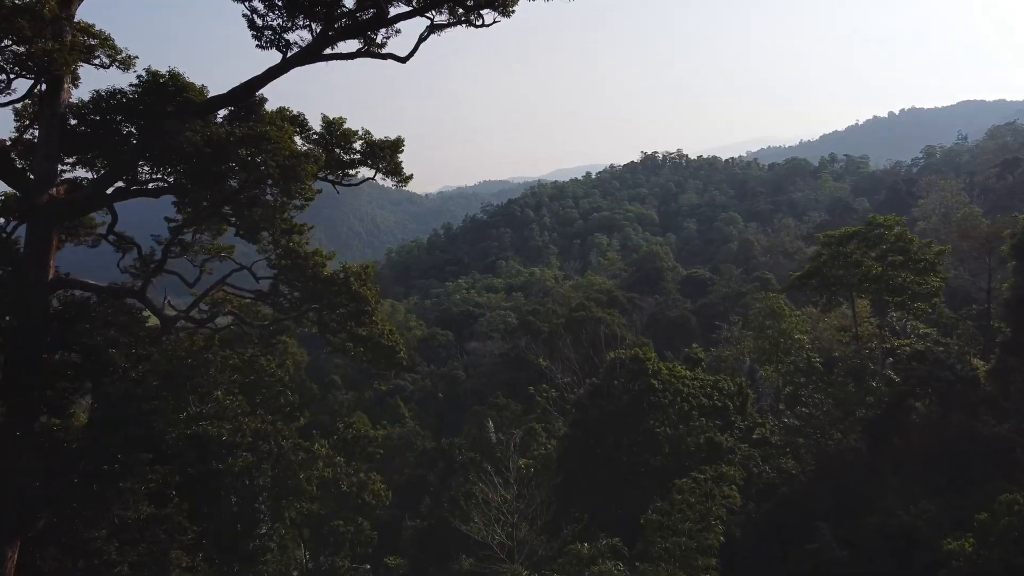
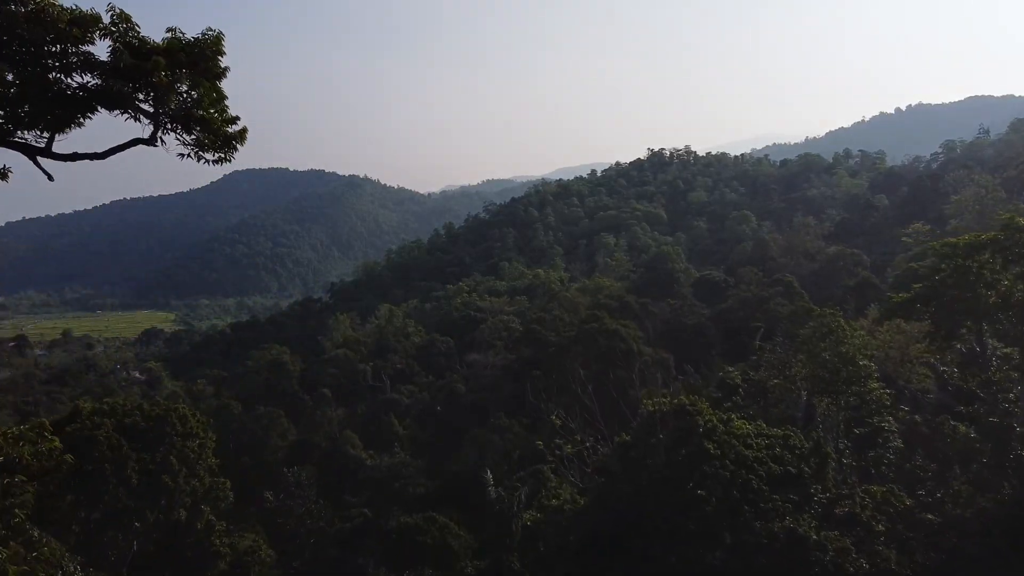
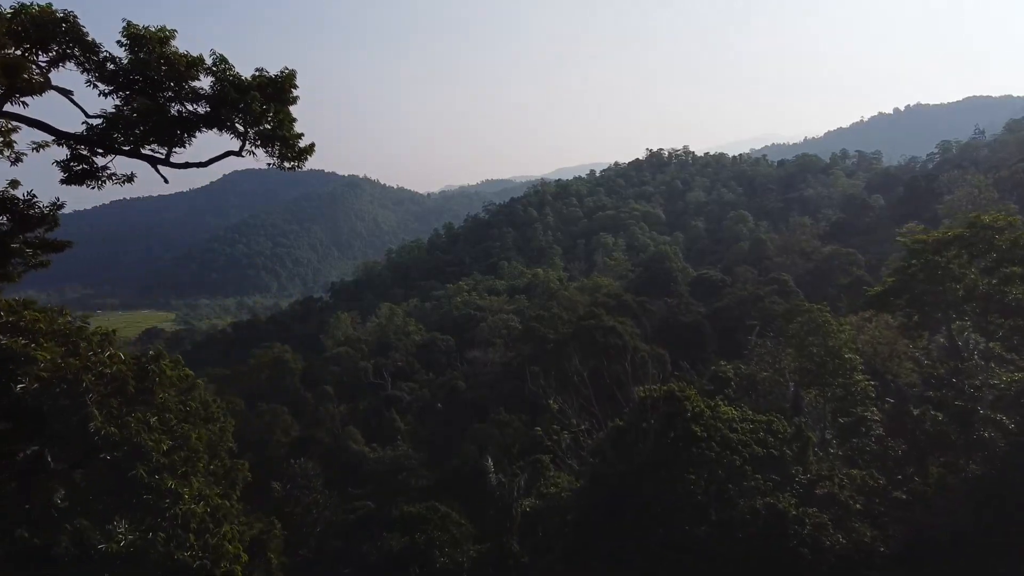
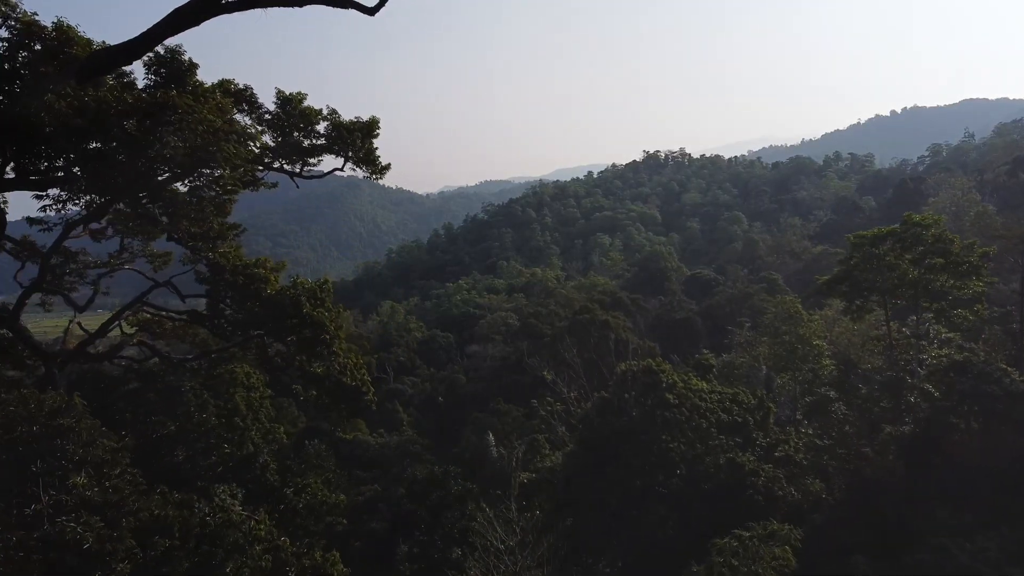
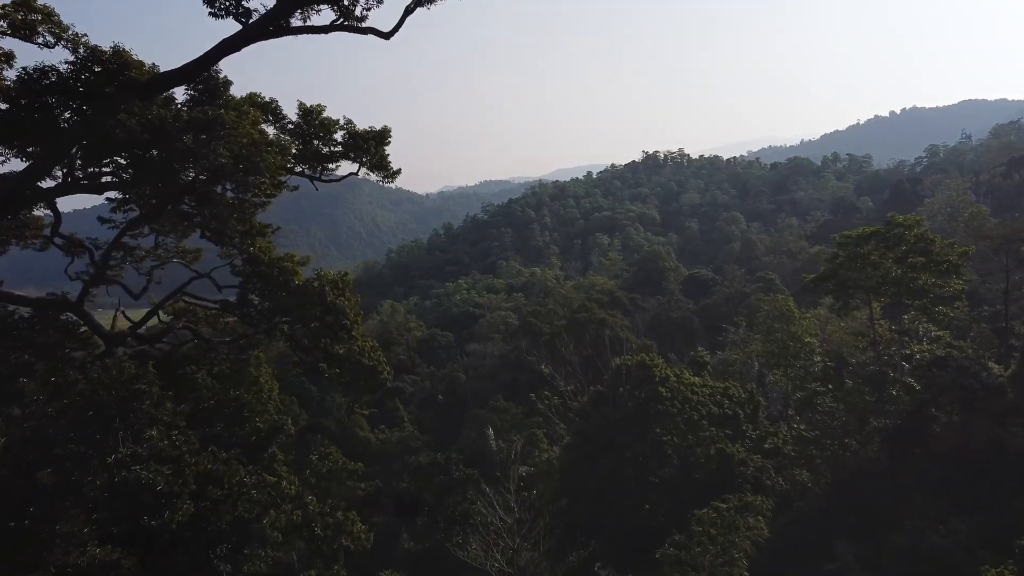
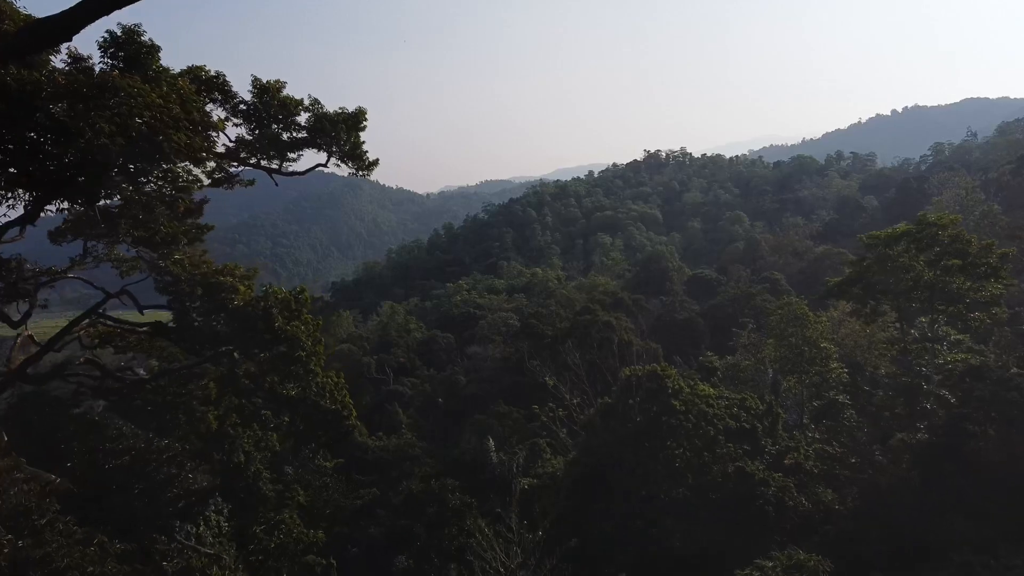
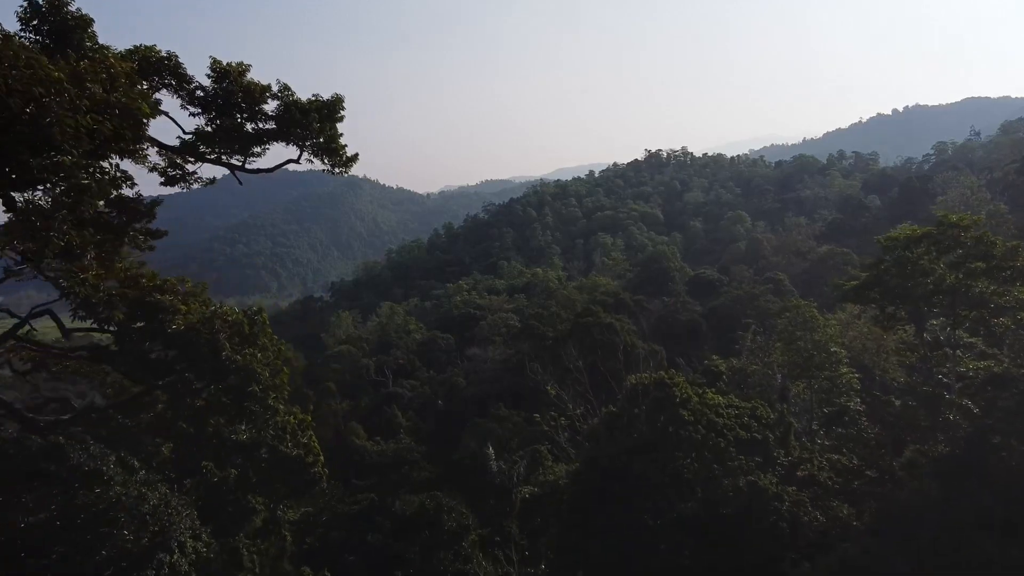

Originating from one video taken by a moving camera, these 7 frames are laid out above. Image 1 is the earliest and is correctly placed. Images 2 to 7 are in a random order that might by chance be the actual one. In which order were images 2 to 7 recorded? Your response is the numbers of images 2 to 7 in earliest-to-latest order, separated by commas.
5, 4, 6, 7, 3, 2
